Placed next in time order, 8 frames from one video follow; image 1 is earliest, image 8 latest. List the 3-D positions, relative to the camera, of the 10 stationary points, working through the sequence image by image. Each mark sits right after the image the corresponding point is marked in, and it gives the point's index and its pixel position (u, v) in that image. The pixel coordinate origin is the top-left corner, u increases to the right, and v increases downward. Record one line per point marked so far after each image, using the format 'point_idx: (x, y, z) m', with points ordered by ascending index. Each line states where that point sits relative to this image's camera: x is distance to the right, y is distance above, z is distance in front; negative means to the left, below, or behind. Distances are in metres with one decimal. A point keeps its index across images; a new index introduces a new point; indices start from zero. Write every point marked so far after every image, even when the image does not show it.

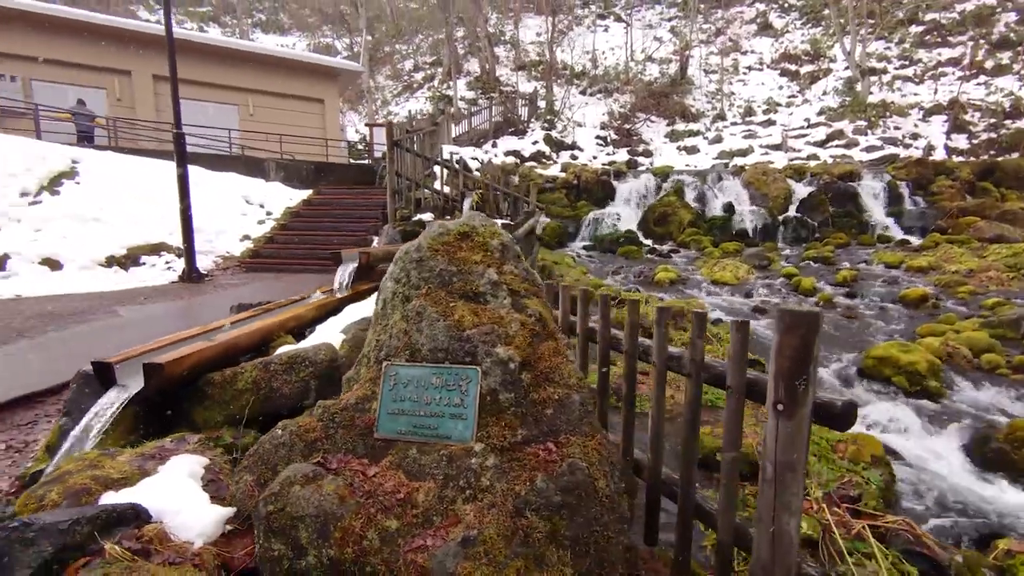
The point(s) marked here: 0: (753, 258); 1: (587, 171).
0: (+6.5, +0.8, +13.1) m
1: (+2.9, +4.4, +18.0) m
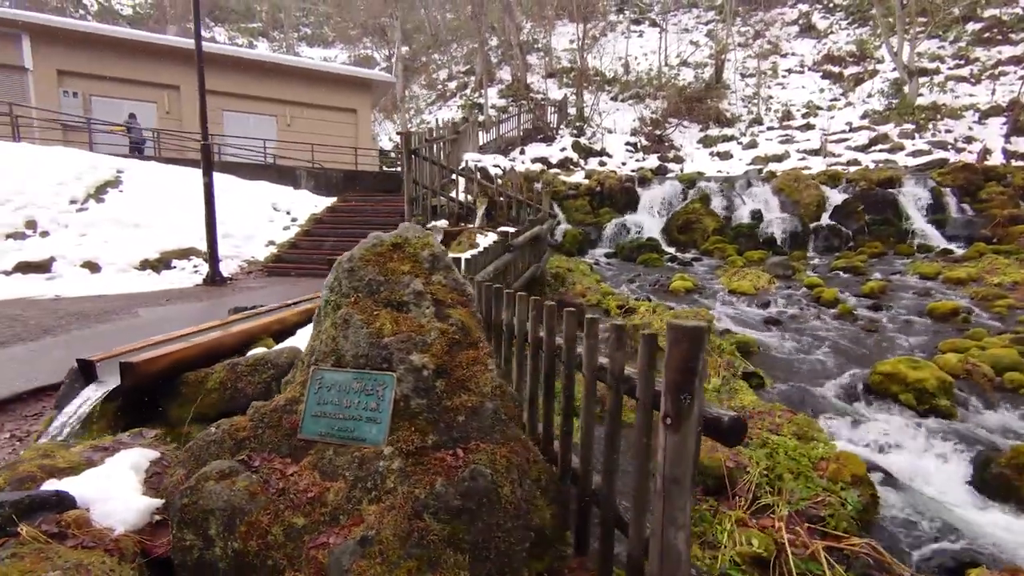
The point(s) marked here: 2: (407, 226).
0: (+6.9, +0.5, +12.6) m
1: (+3.8, +4.1, +17.9) m
2: (-0.5, +0.3, +2.5) m
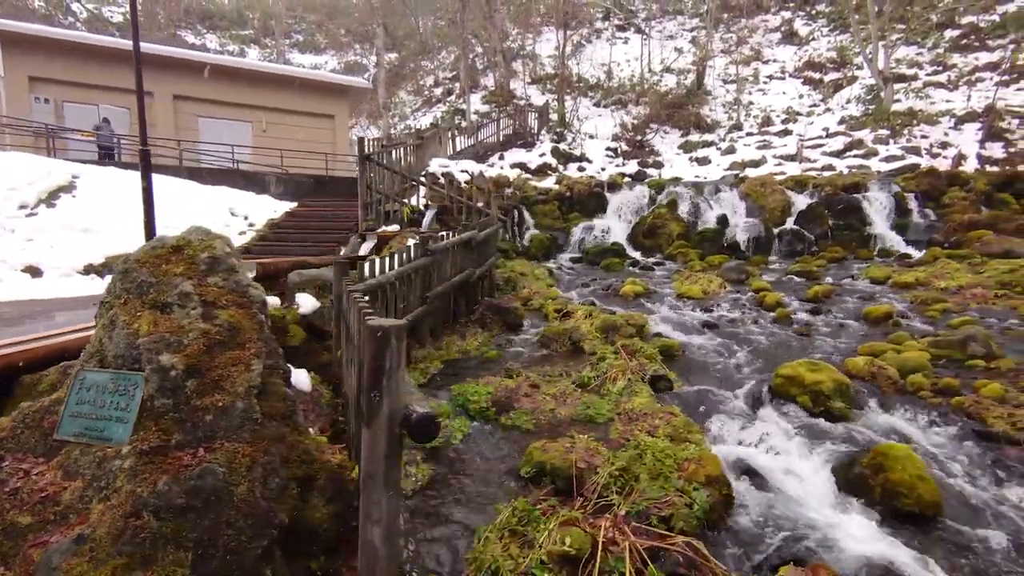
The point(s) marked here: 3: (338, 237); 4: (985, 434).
0: (+5.8, +0.4, +12.7) m
1: (+2.6, +4.0, +18.0) m
2: (-1.7, +0.3, +2.5) m
3: (-4.2, +1.1, +11.3) m
4: (+4.7, -1.4, +4.8) m
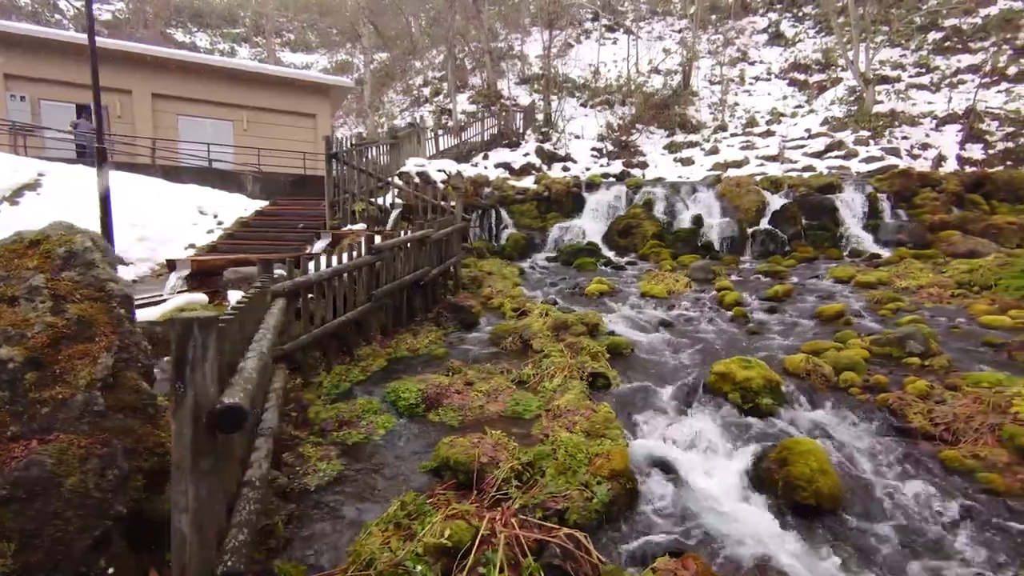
0: (+5.0, +0.5, +12.8) m
1: (+1.7, +4.0, +18.1) m
2: (-2.4, +0.3, +2.6) m
3: (-5.0, +1.2, +11.3) m
4: (+3.9, -1.4, +4.8) m
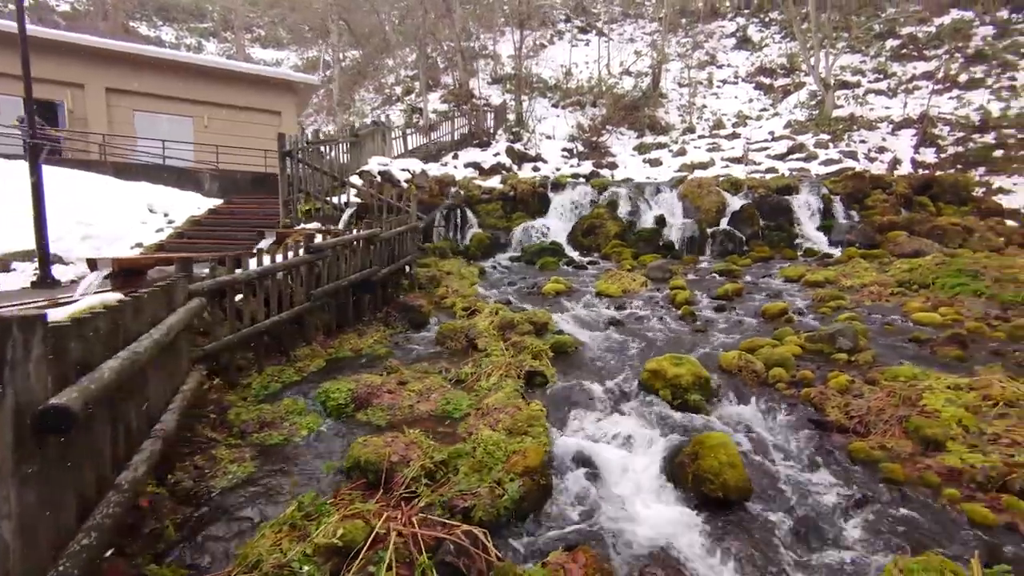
0: (+3.9, +0.5, +13.0) m
1: (+0.4, +4.0, +18.1) m
2: (-3.0, +0.3, +2.4) m
3: (-6.0, +1.2, +11.0) m
4: (+3.2, -1.4, +5.0) m
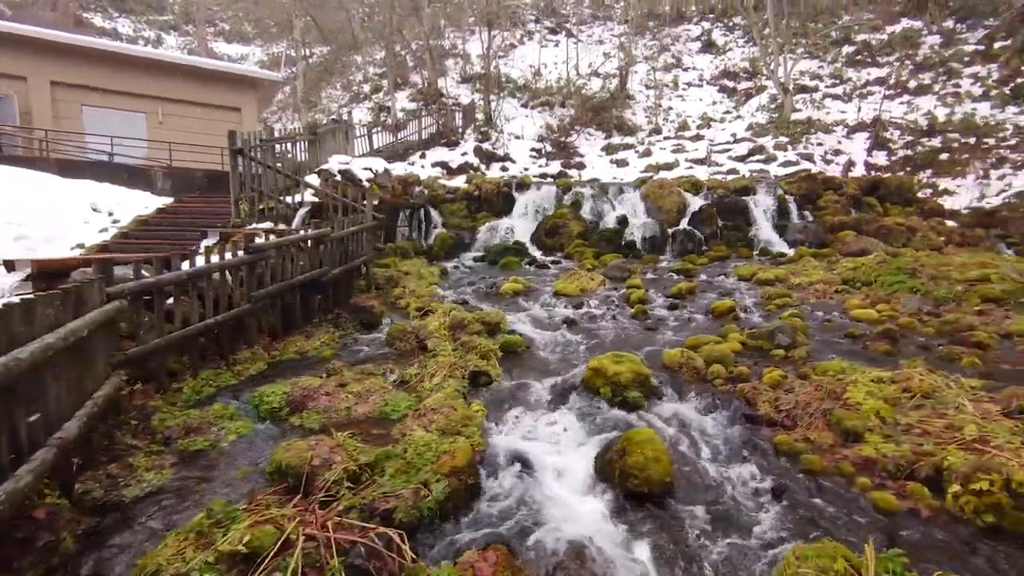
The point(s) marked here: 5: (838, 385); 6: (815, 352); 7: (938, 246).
0: (+2.8, +0.5, +13.2) m
1: (-0.9, +4.0, +18.1) m
2: (-3.5, +0.3, +2.3) m
3: (-6.9, +1.1, +10.7) m
4: (+2.5, -1.4, +5.1) m
5: (+3.7, -1.1, +5.4) m
6: (+4.3, -0.9, +6.8) m
7: (+12.8, +1.2, +14.5) m
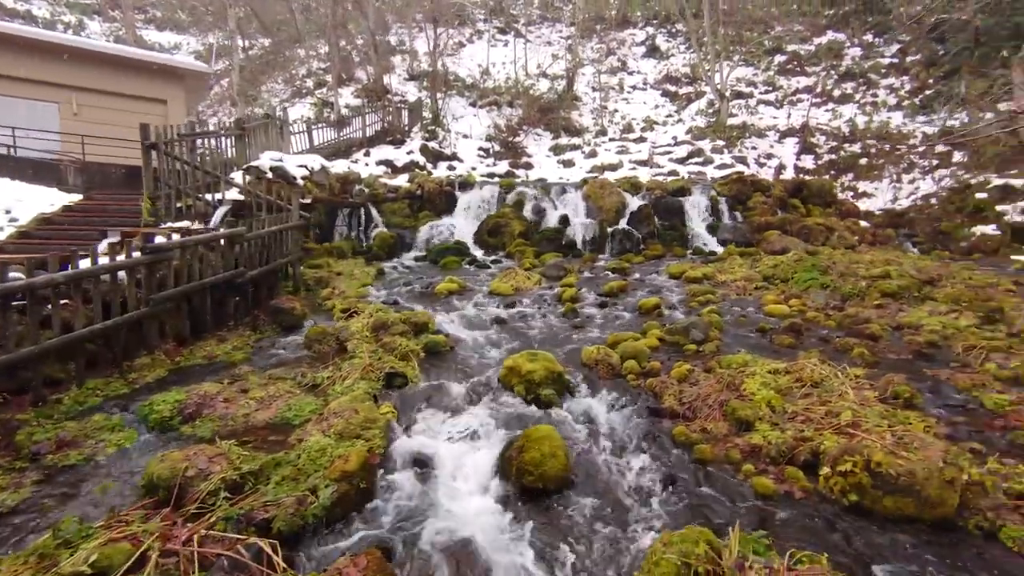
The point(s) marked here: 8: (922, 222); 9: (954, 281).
0: (+1.1, +0.5, +13.3) m
1: (-3.1, +4.0, +17.9) m
2: (-4.3, +0.3, +1.9) m
3: (-8.4, +1.1, +10.0) m
4: (+1.6, -1.3, +5.3) m
5: (+2.7, -1.1, +5.7) m
6: (+3.1, -0.9, +7.1) m
7: (+10.9, +1.4, +15.5) m
8: (+13.9, +2.2, +16.4) m
9: (+10.1, +0.1, +11.1) m
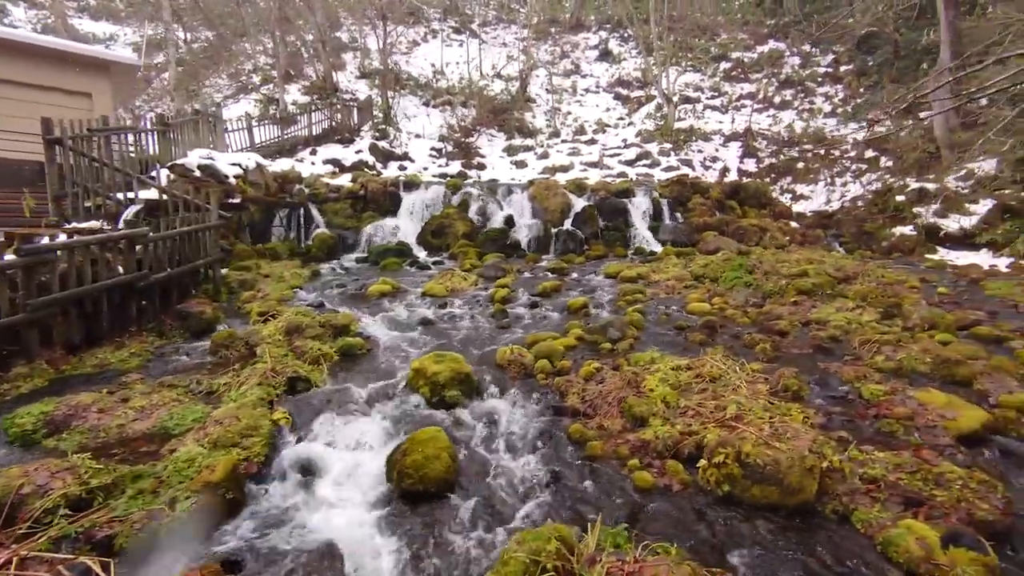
0: (-0.6, +0.5, +13.3) m
1: (-5.1, +3.9, +17.6) m
2: (-5.1, +0.2, +1.6) m
3: (-9.8, +1.0, +9.3) m
4: (+0.5, -1.3, +5.3) m
5: (+1.6, -1.0, +5.8) m
6: (+1.9, -0.8, +7.3) m
7: (+9.0, +1.4, +16.2) m
8: (+12.0, +2.3, +17.3) m
9: (+8.6, +0.2, +11.7) m
